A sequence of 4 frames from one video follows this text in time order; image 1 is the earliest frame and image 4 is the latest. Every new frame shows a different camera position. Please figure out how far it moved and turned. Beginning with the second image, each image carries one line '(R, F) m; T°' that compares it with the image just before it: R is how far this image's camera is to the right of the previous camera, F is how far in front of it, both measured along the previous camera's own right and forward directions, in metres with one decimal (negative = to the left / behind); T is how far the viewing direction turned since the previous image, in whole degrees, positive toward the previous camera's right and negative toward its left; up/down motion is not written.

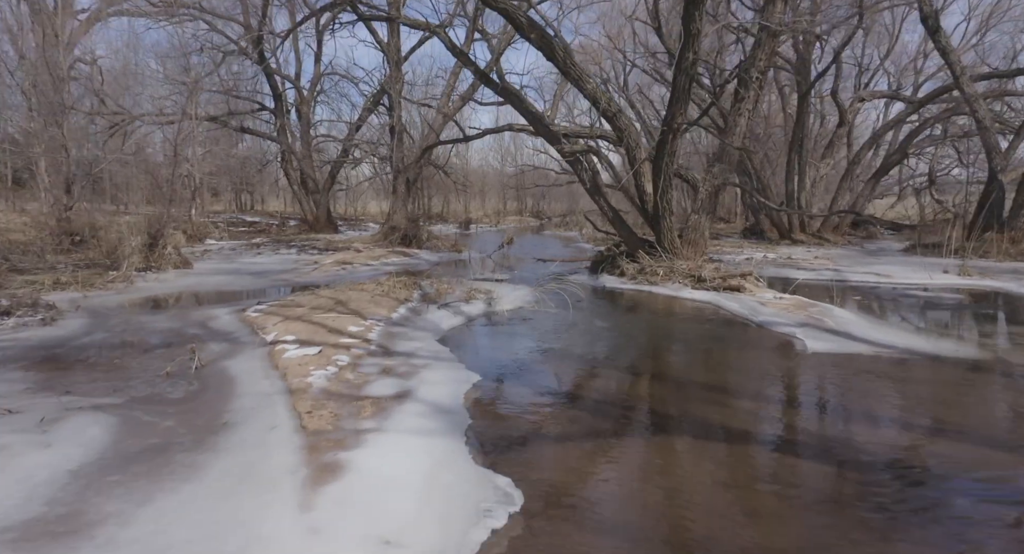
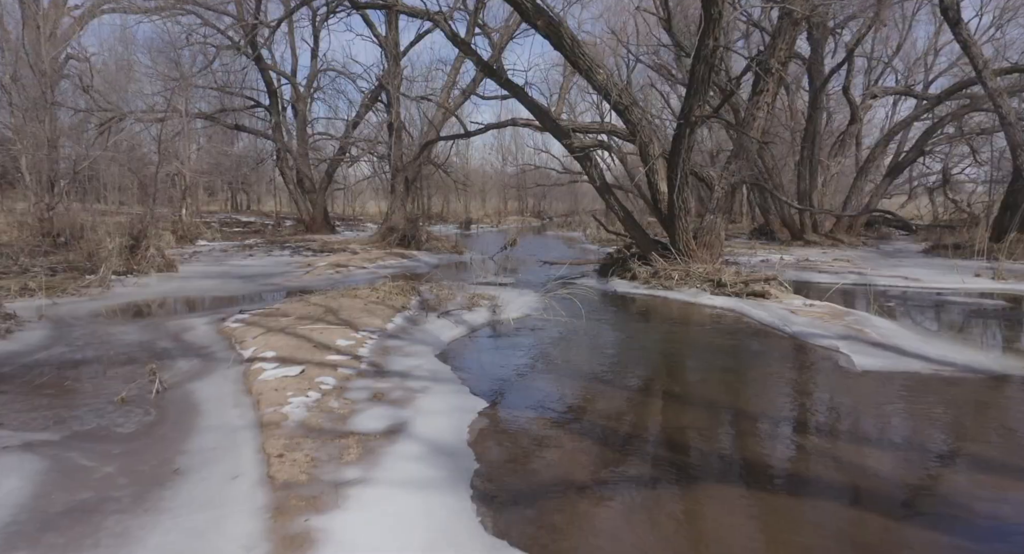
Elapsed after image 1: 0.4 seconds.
(-0.1, +0.6) m; 0°
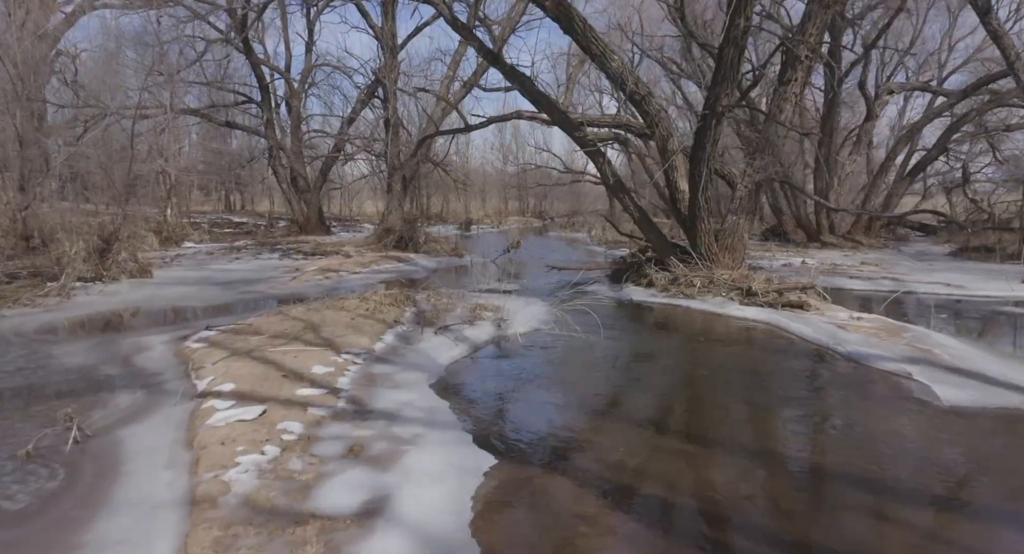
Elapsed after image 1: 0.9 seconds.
(-0.1, +0.9) m; 0°
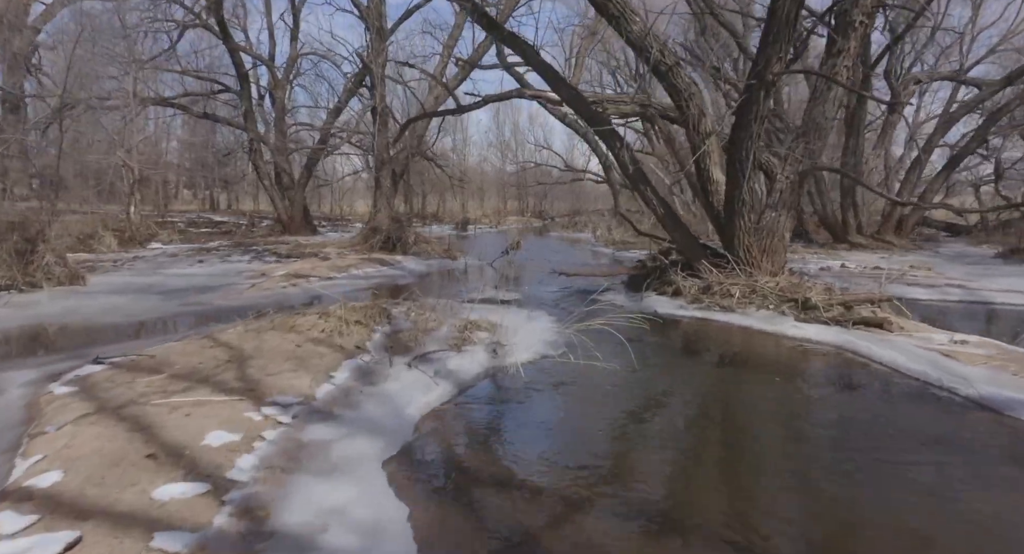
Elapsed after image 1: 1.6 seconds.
(0.0, +1.5) m; 0°
